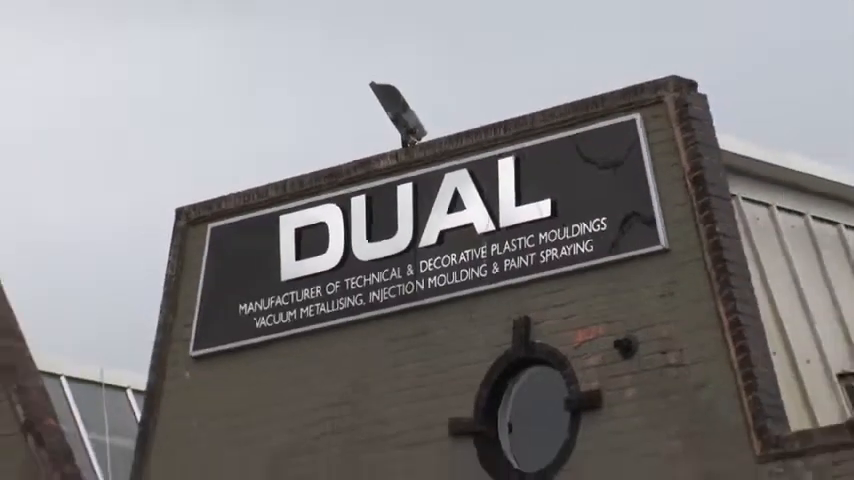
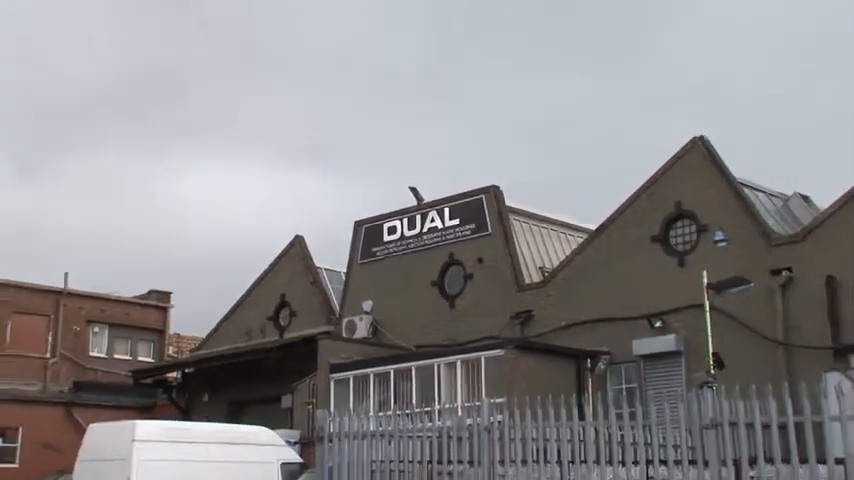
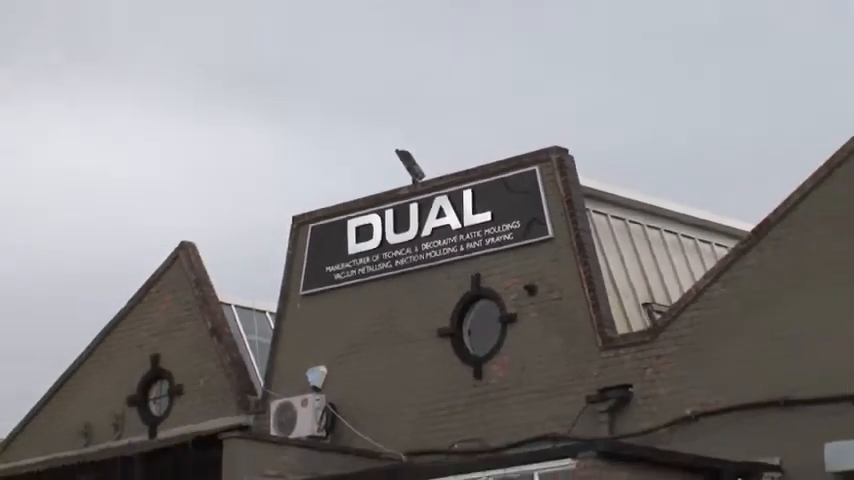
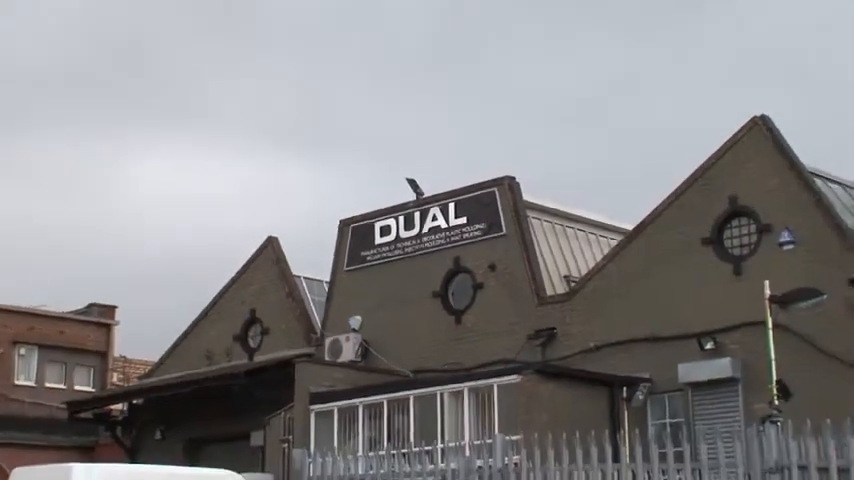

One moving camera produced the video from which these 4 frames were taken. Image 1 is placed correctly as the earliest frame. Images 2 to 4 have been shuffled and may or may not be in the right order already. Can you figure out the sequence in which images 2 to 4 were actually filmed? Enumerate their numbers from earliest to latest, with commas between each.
3, 4, 2
